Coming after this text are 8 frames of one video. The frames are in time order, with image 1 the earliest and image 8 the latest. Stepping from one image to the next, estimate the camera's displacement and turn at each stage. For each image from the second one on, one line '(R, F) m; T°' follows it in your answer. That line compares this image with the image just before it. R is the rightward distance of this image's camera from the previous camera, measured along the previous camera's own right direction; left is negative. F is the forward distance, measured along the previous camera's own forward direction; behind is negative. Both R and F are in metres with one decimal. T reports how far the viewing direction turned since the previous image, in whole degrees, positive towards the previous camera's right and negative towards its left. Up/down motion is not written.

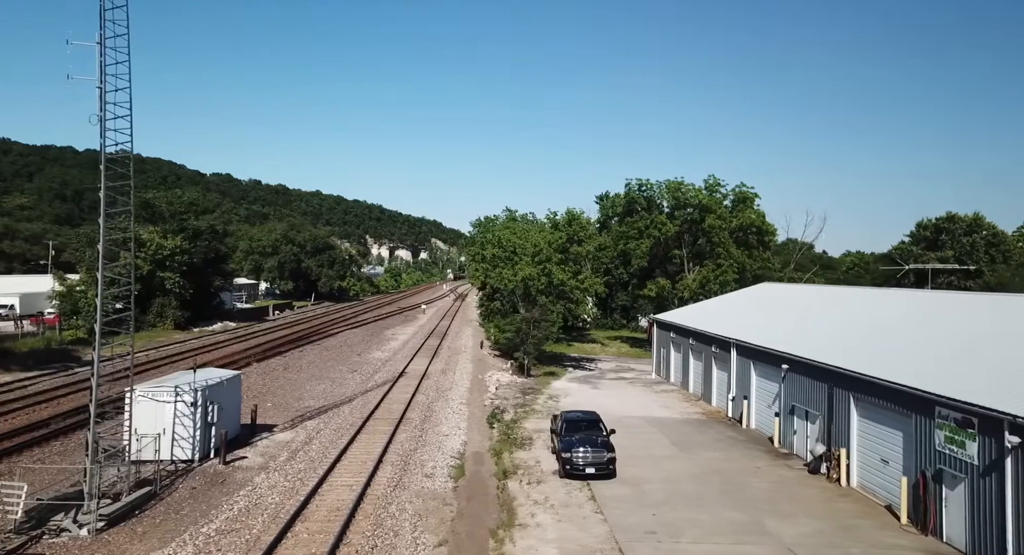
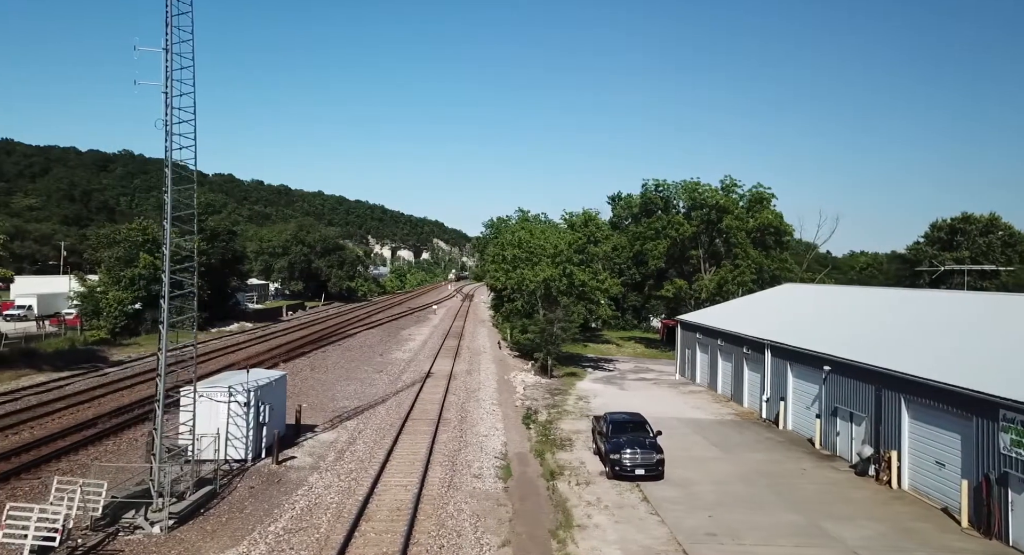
(-0.8, 0.0) m; -1°
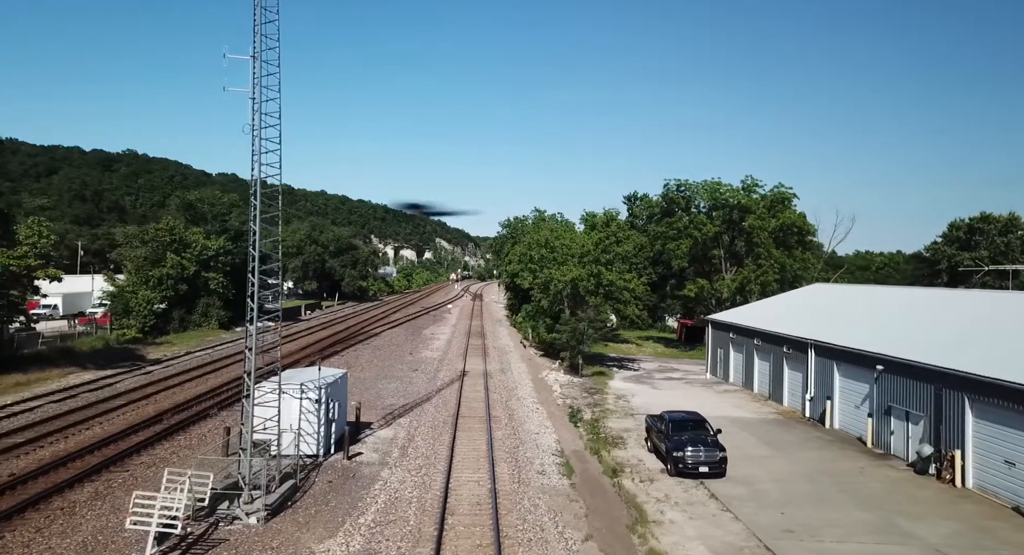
(-1.1, -0.2) m; -1°
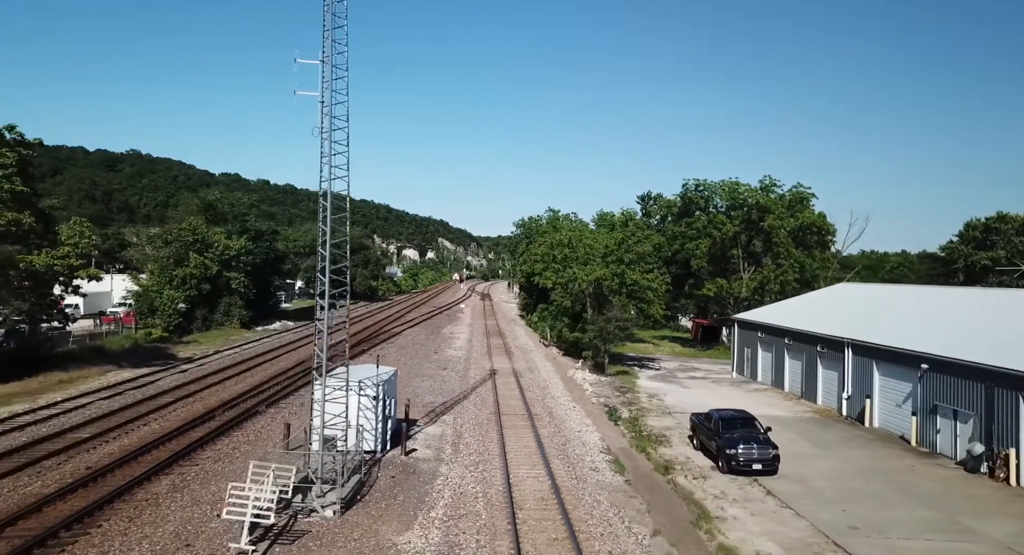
(-0.9, -0.2) m; -1°
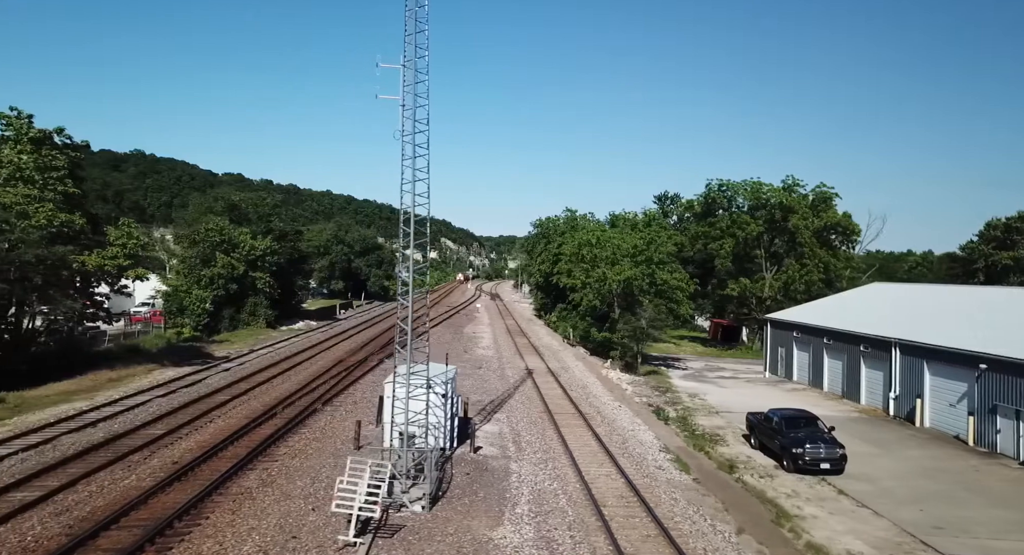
(-1.2, -0.1) m; -1°
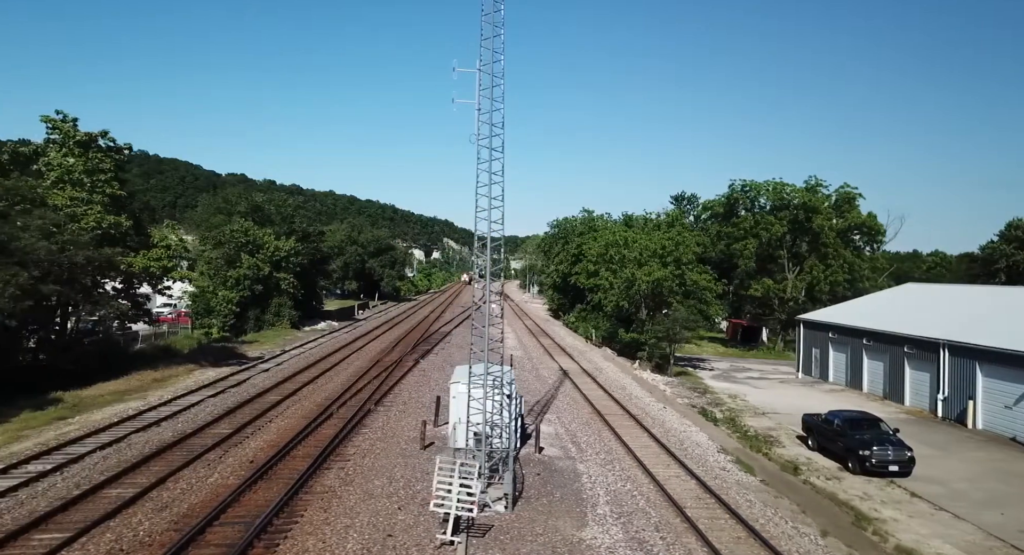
(-1.1, 0.0) m; -1°
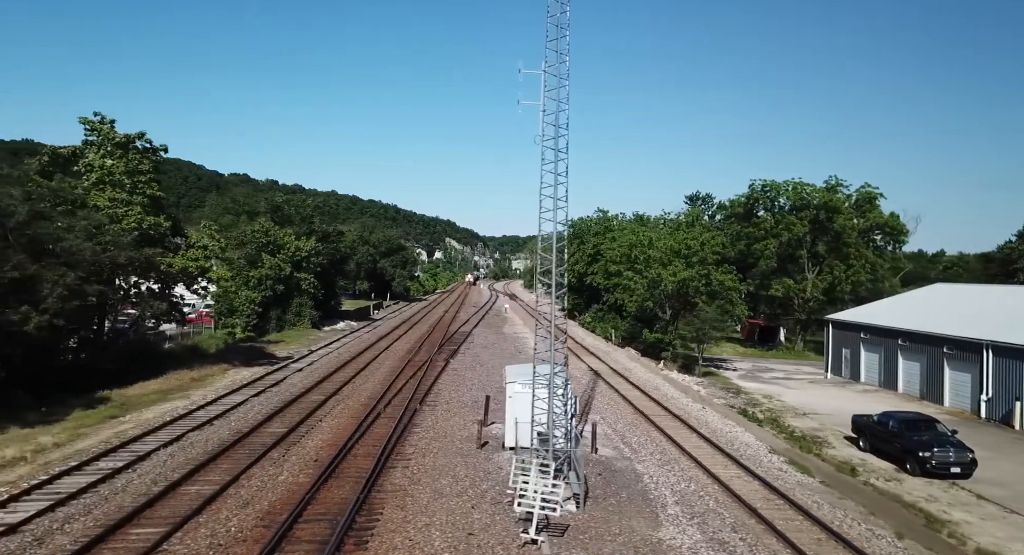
(-1.0, 0.0) m; -1°
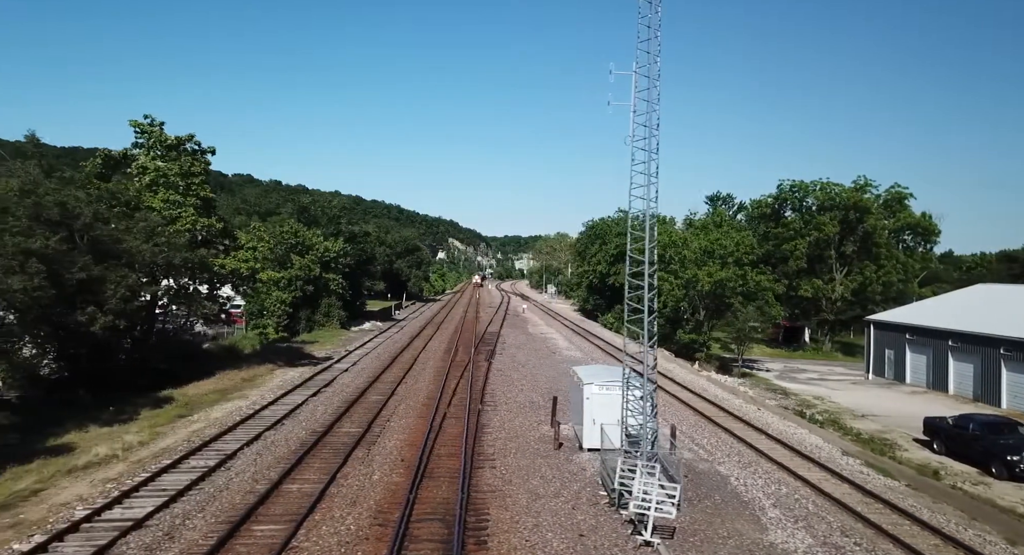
(-1.3, 0.0) m; -1°
